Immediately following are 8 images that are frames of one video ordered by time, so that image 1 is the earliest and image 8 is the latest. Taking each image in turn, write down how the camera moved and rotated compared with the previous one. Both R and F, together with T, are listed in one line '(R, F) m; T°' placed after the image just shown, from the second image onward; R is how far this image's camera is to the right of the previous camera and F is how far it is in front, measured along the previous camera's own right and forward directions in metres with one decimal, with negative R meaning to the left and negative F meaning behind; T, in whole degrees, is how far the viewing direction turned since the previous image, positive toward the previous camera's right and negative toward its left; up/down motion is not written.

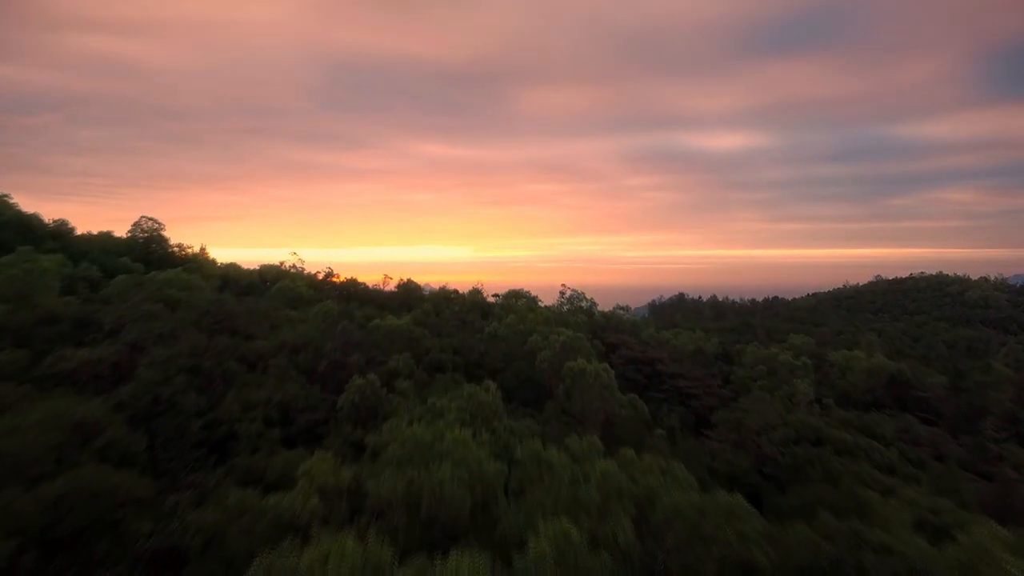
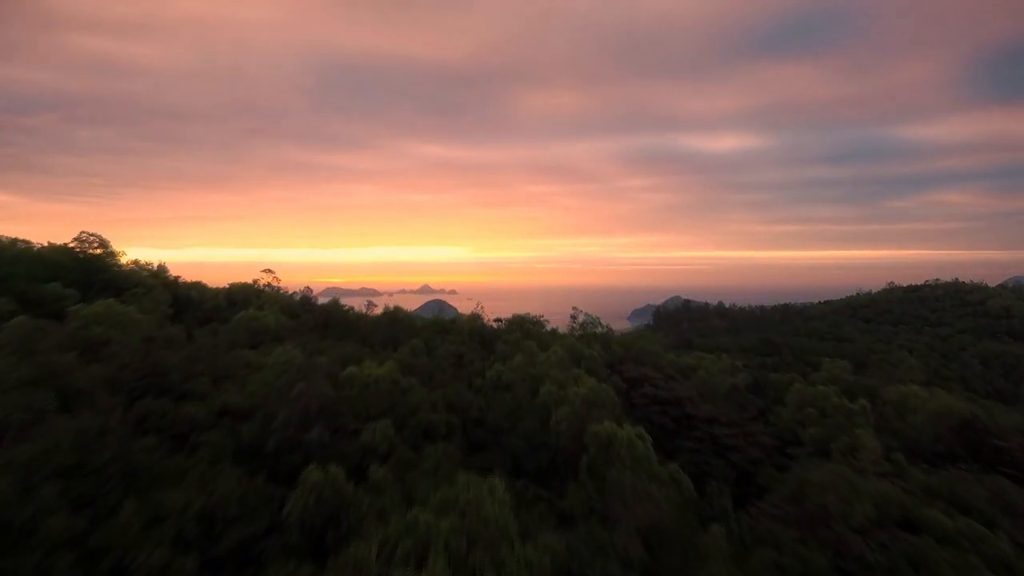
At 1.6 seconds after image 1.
(-0.2, +2.1) m; 0°
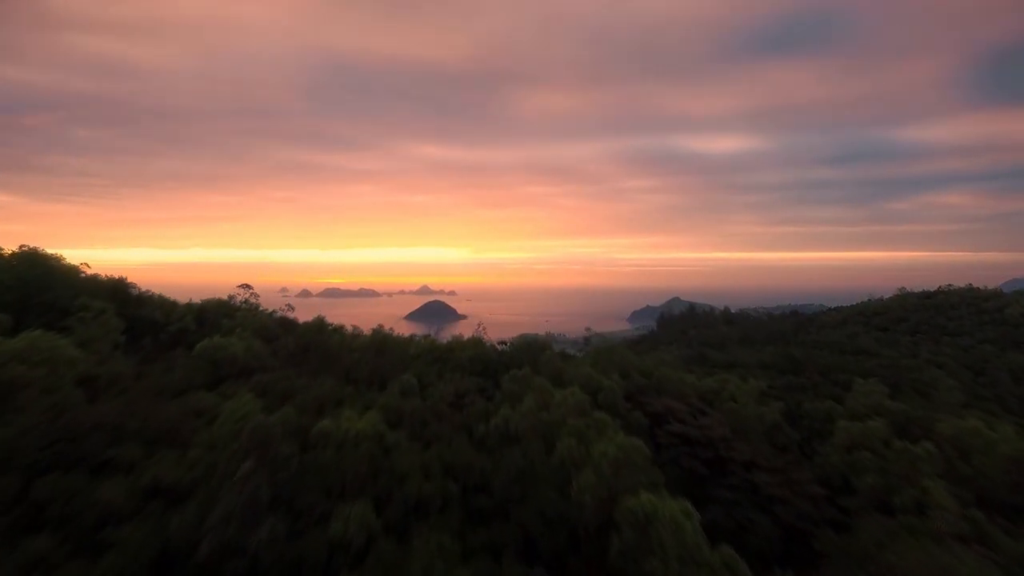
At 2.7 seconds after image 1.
(-0.2, +1.6) m; 0°
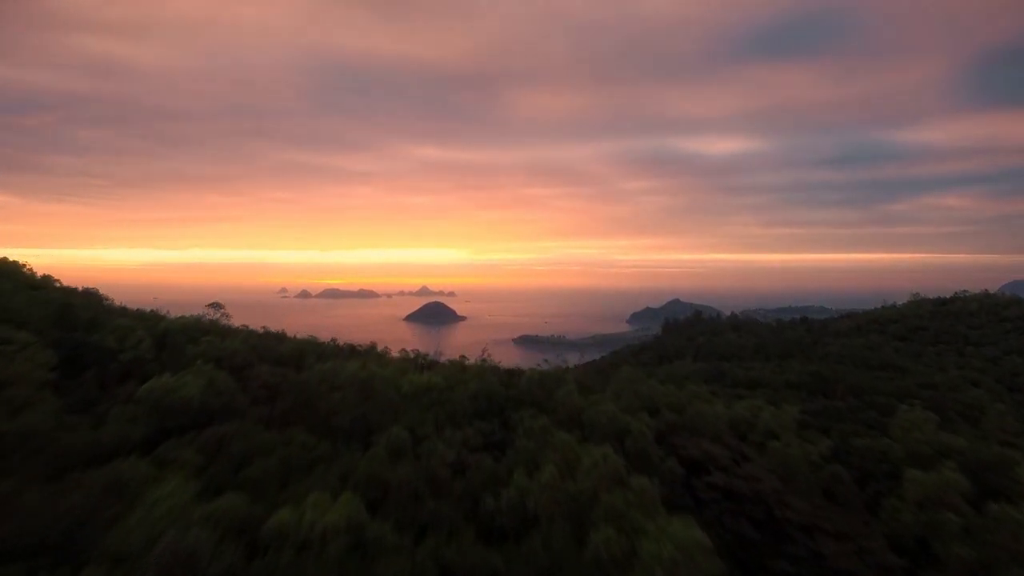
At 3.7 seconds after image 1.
(-0.2, +1.7) m; 0°
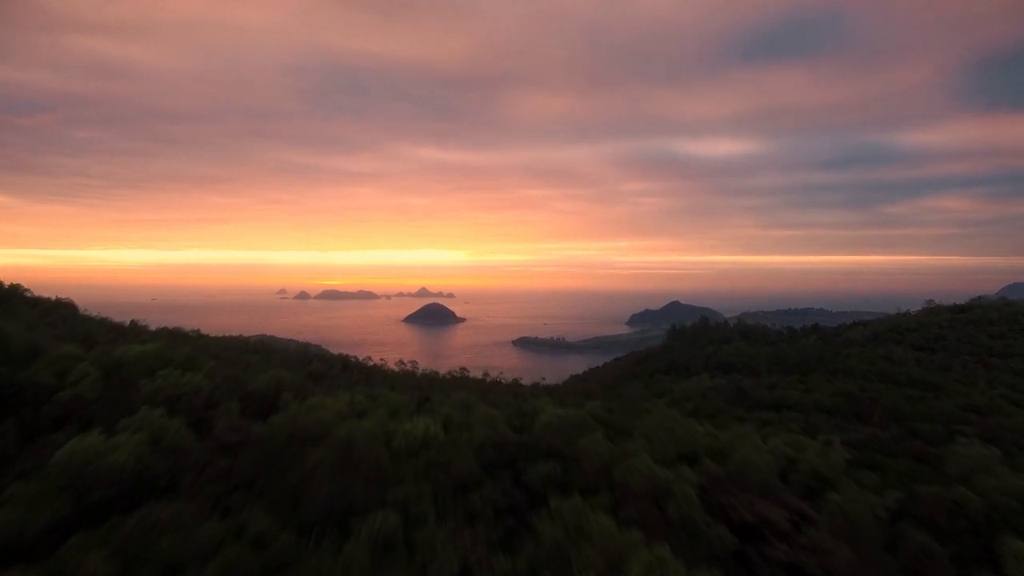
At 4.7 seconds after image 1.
(-0.2, +1.7) m; 0°
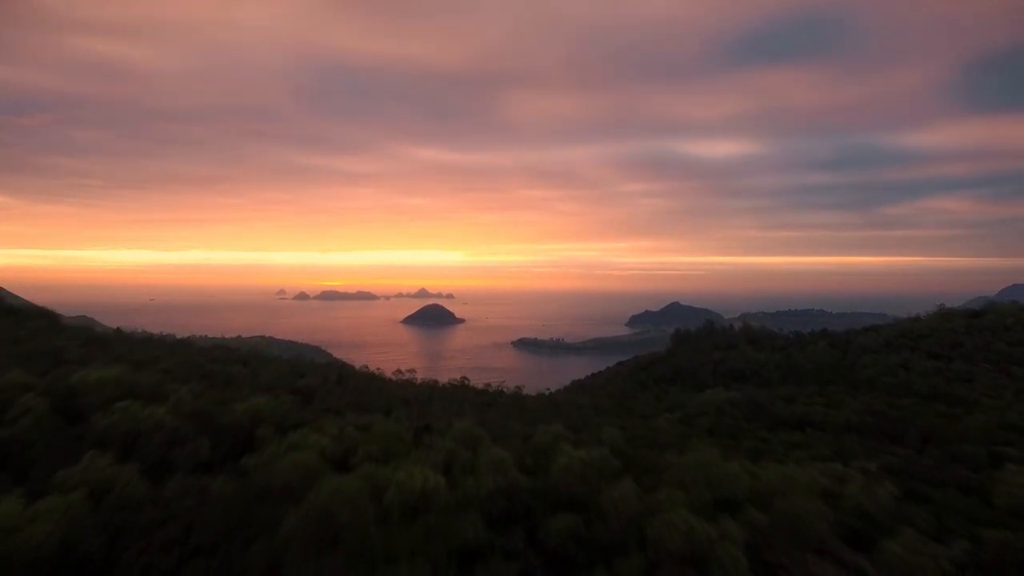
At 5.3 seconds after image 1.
(-0.2, +1.2) m; 0°
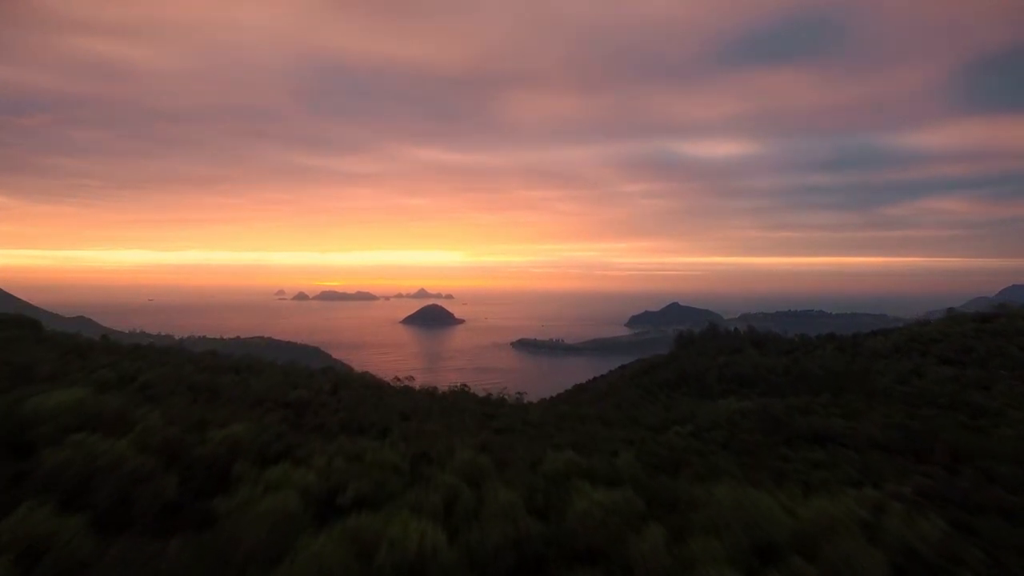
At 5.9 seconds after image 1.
(-0.1, +1.0) m; 0°
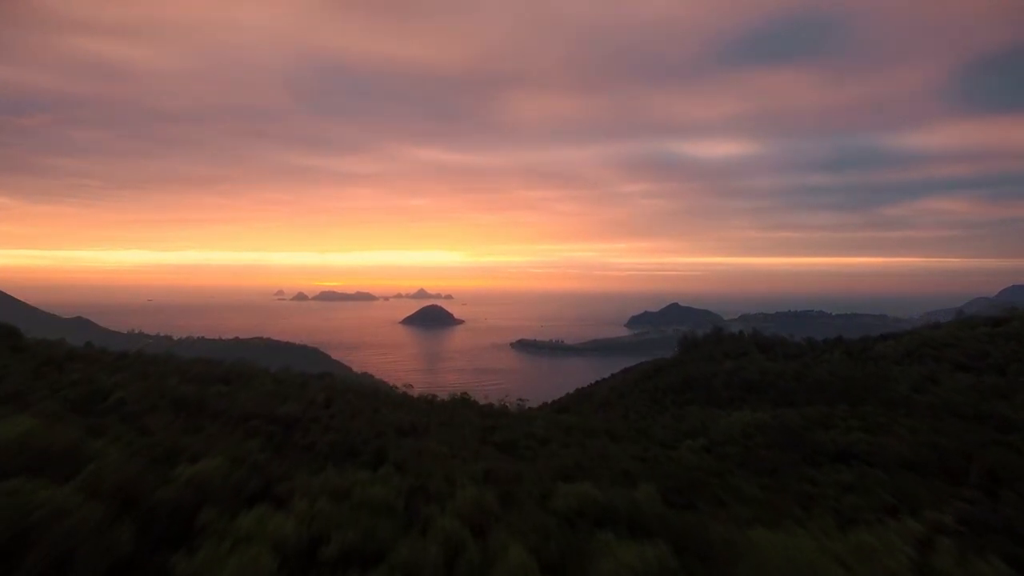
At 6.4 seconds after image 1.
(-0.1, +1.0) m; 0°
